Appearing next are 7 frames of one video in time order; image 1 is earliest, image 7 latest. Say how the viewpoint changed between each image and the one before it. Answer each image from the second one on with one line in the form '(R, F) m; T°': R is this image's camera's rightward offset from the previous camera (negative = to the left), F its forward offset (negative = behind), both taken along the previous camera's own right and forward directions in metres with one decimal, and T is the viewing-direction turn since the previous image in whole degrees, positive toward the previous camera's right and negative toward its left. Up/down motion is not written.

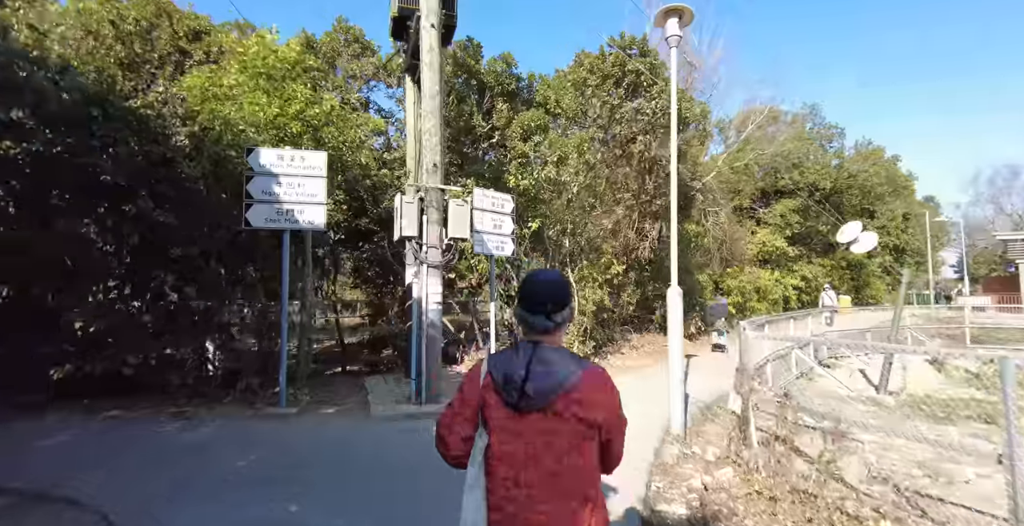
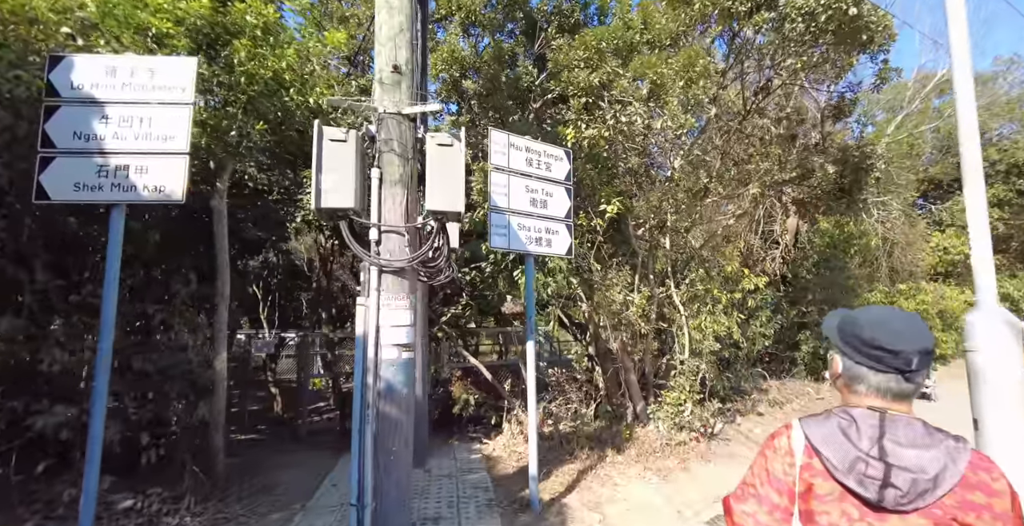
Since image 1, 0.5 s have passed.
(+0.3, +3.3) m; -10°
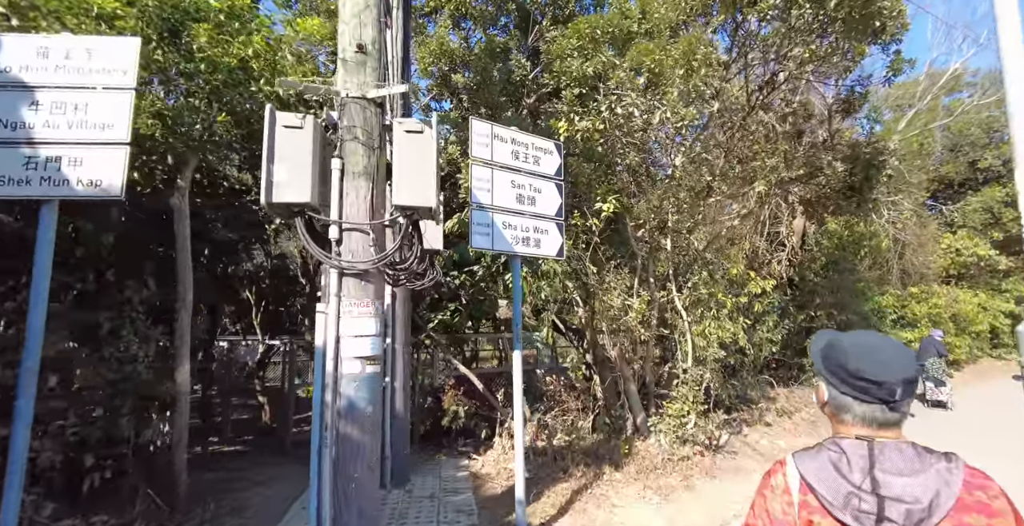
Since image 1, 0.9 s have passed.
(+0.1, +0.3) m; 0°
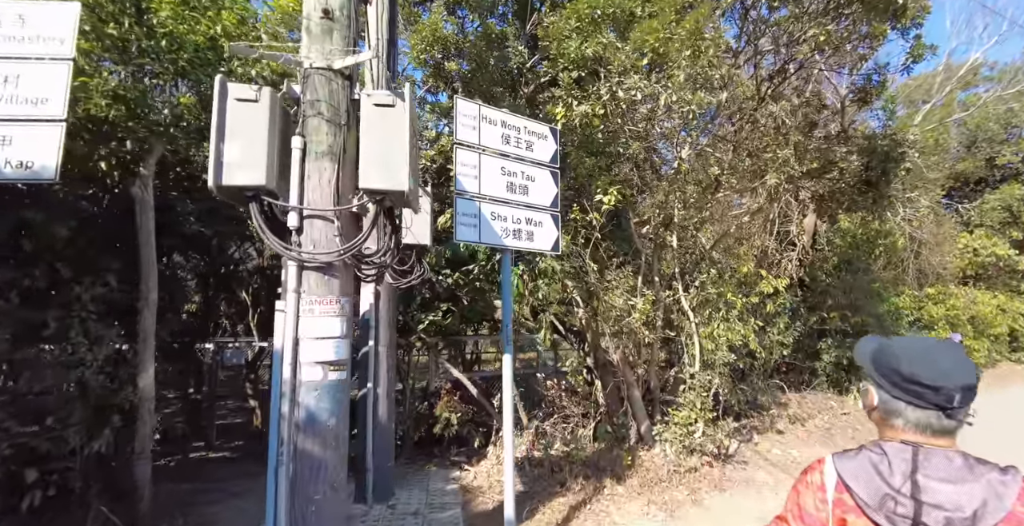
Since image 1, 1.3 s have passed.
(+0.1, +0.3) m; -1°
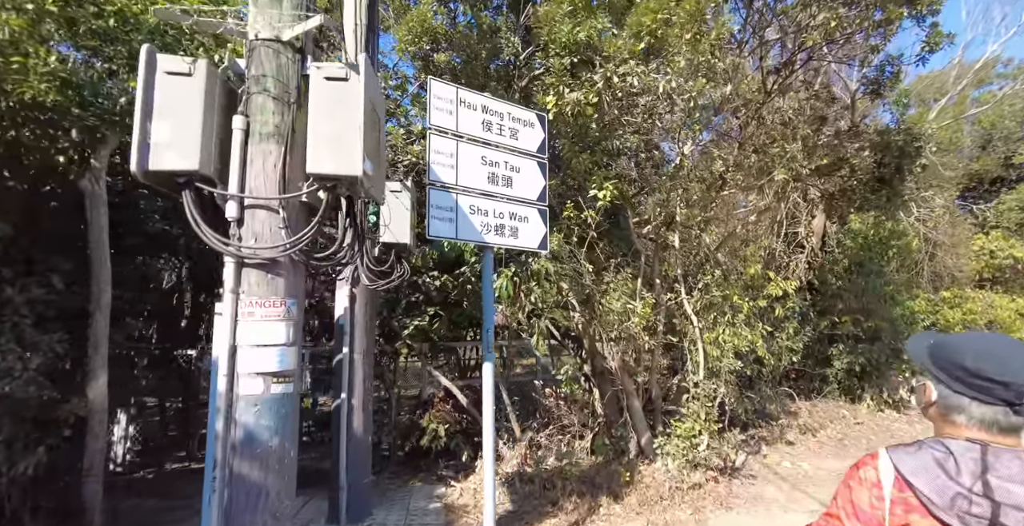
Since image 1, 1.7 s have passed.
(+0.1, +0.3) m; -1°
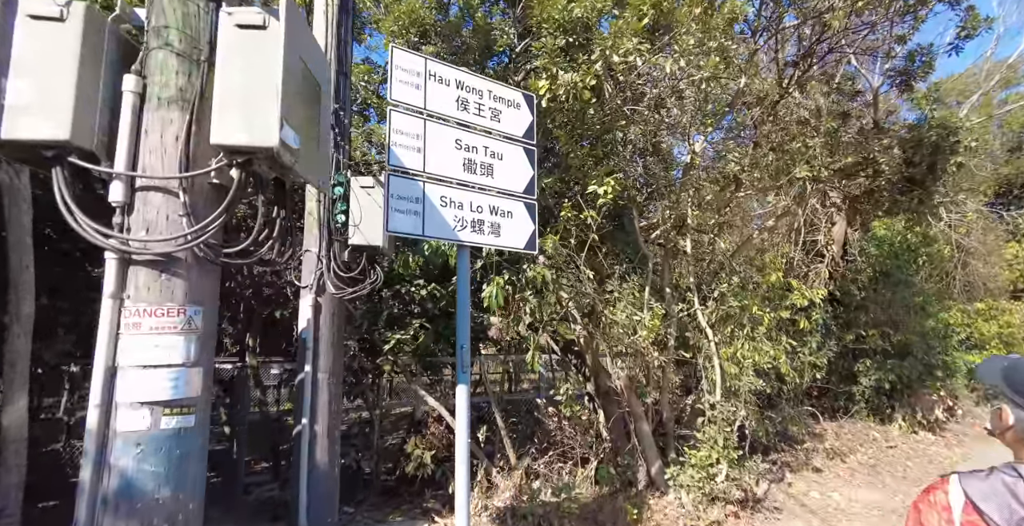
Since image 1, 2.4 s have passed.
(+0.2, +0.5) m; -1°
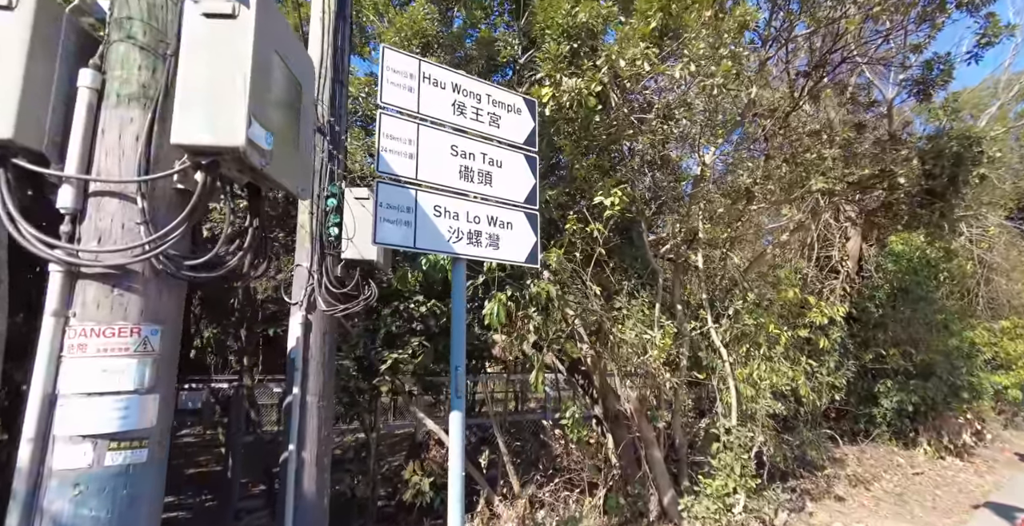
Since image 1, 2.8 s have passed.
(0.0, +0.2) m; -1°
